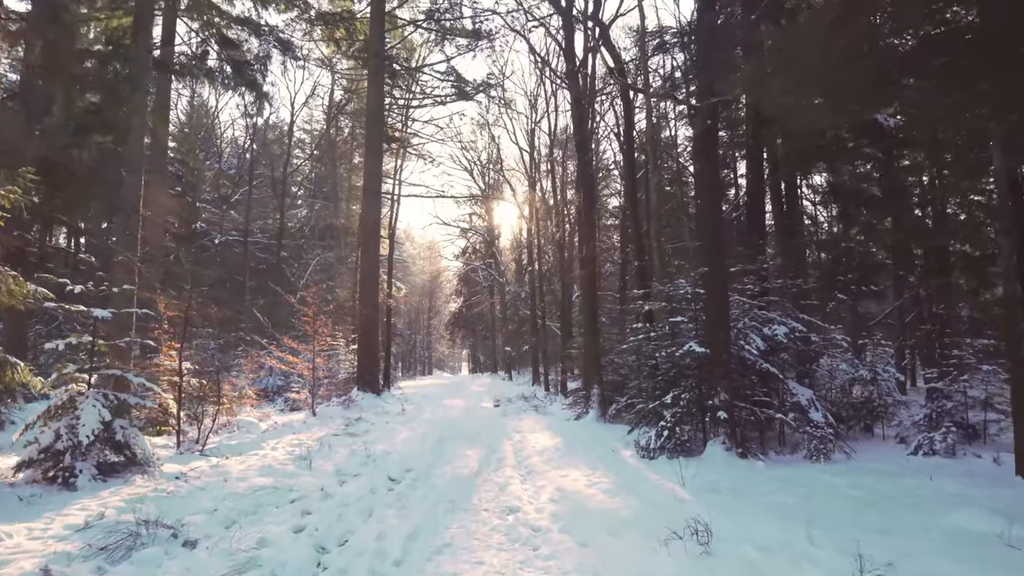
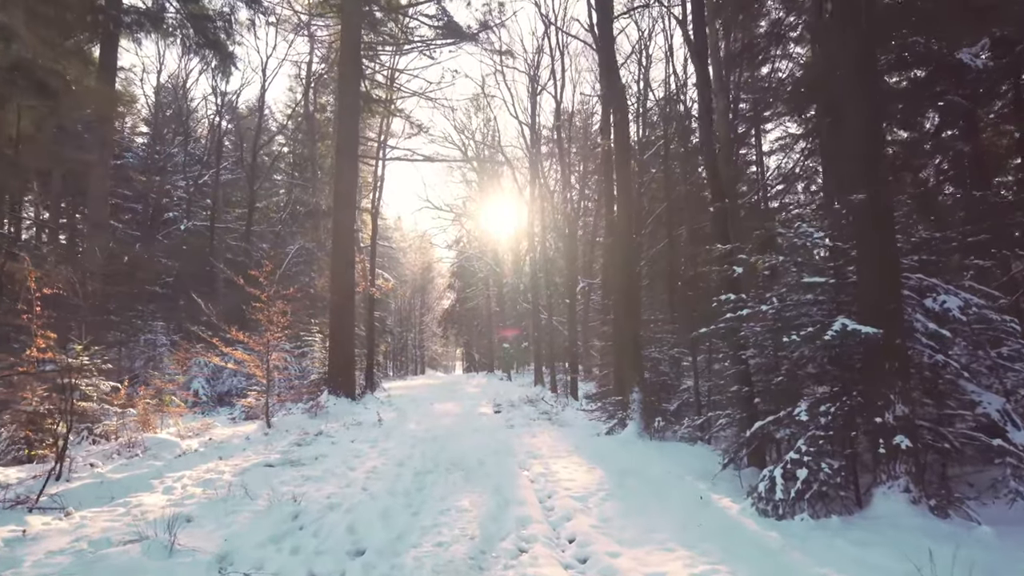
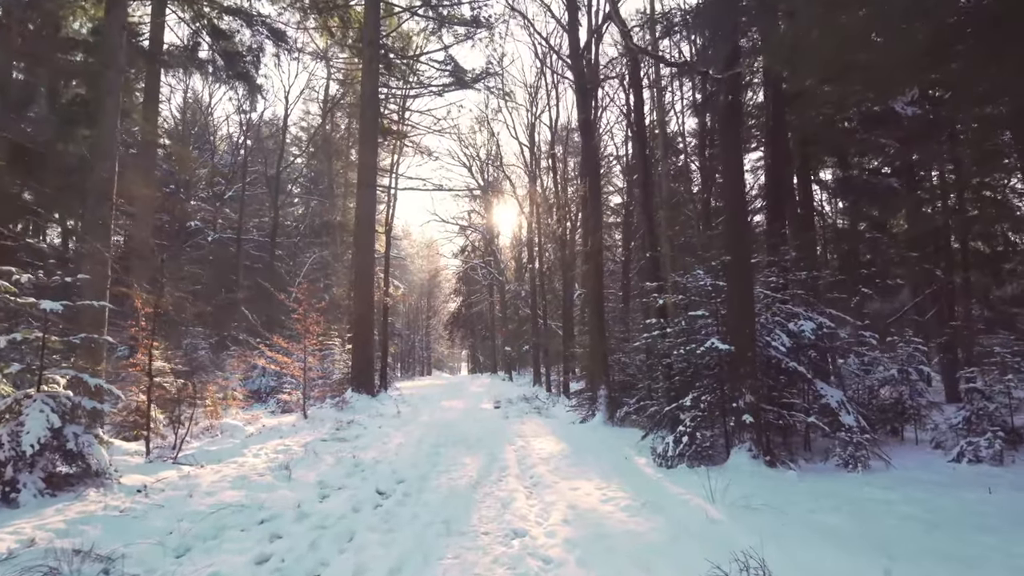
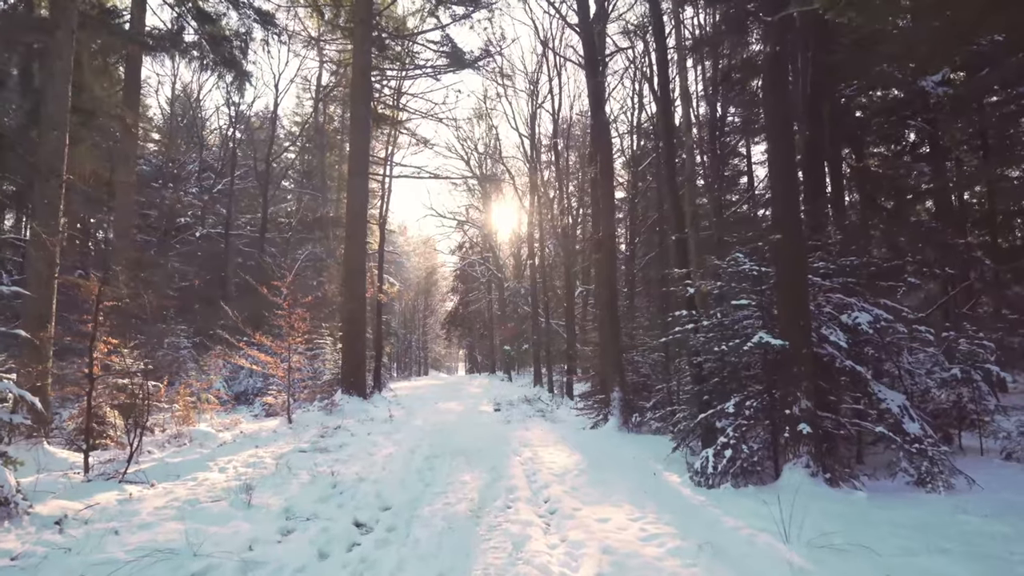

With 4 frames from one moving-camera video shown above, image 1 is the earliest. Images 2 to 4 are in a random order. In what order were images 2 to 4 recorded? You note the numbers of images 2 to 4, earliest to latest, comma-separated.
3, 4, 2
